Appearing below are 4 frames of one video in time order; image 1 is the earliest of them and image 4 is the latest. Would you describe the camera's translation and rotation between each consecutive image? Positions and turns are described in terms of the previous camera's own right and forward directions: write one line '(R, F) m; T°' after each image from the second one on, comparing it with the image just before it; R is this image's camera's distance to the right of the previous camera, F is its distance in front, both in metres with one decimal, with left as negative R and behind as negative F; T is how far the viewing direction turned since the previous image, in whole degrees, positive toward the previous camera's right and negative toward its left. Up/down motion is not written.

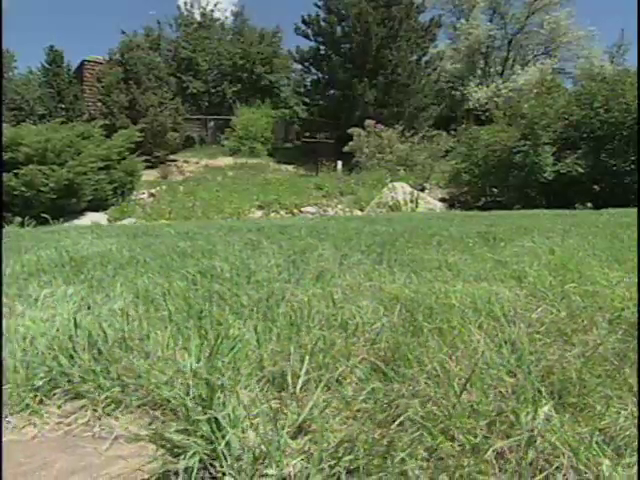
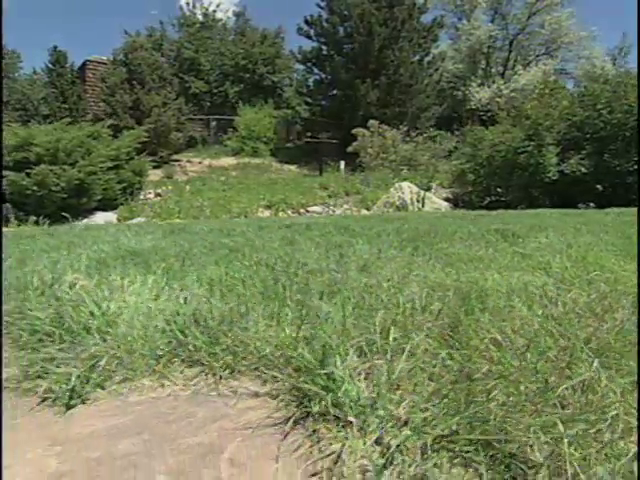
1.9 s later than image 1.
(-0.4, -0.3) m; 0°
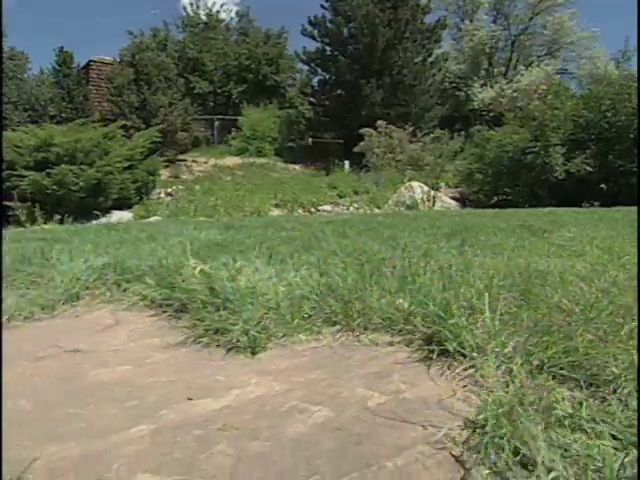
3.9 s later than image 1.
(-0.8, -0.5) m; 0°
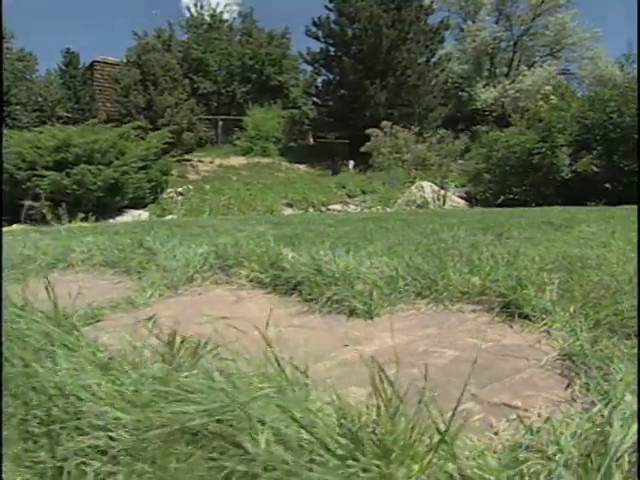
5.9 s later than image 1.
(-0.8, -0.6) m; 0°
